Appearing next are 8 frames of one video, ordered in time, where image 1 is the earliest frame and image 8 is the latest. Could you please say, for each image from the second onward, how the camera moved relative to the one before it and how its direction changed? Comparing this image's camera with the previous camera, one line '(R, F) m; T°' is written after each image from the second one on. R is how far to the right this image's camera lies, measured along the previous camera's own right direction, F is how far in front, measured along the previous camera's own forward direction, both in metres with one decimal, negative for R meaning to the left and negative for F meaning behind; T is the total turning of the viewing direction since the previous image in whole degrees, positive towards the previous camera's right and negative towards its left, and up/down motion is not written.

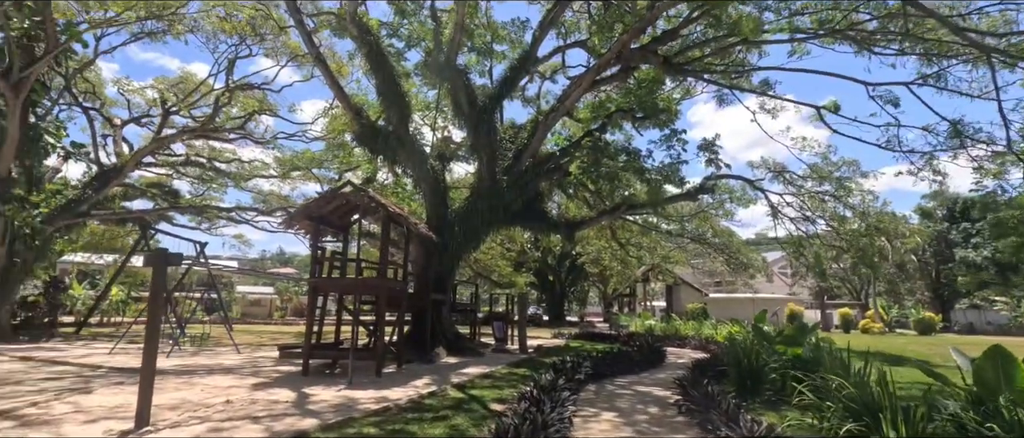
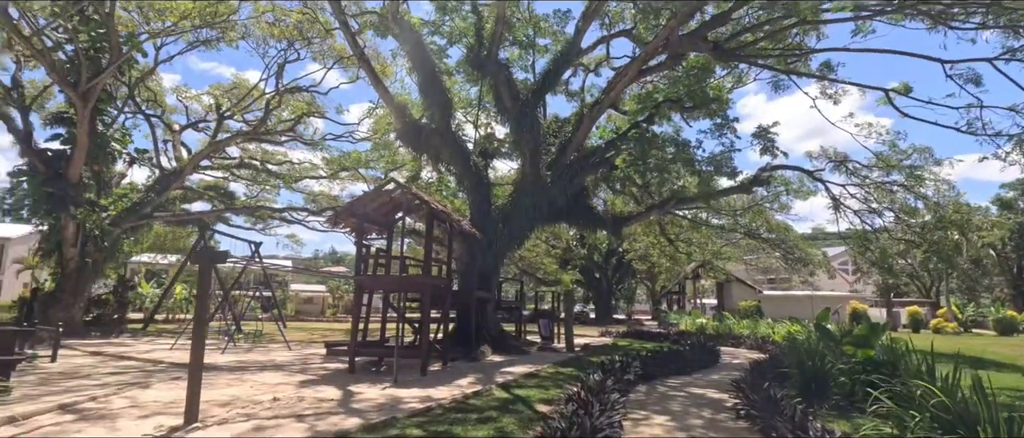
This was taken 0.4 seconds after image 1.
(0.0, +0.3) m; -5°
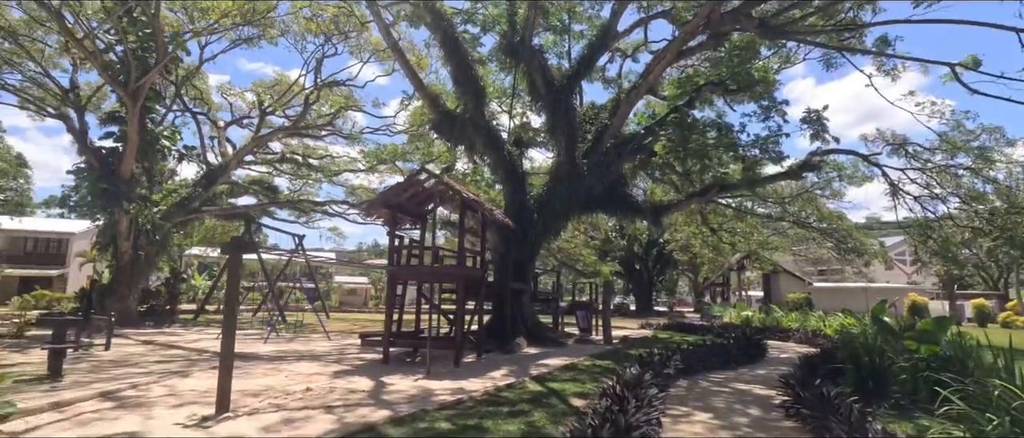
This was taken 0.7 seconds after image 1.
(+0.1, +0.3) m; -4°
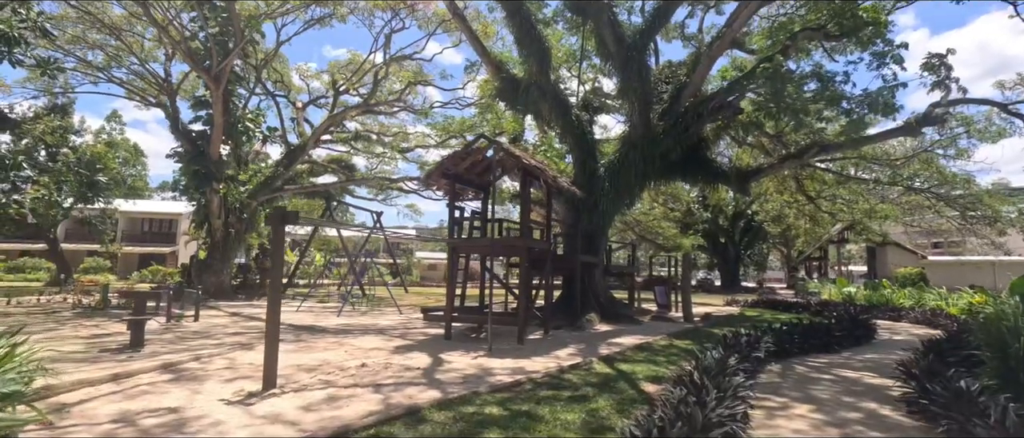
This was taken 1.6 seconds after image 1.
(+0.2, +0.7) m; -8°
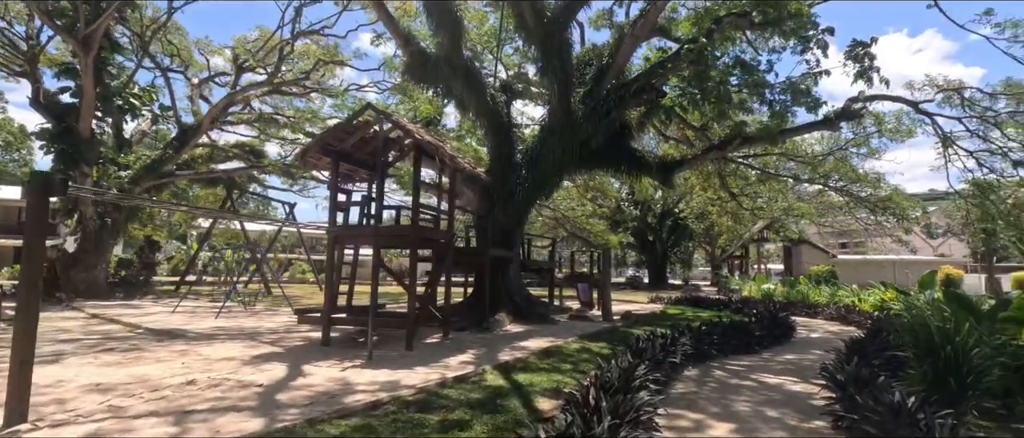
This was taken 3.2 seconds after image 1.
(+0.7, +1.1) m; +7°
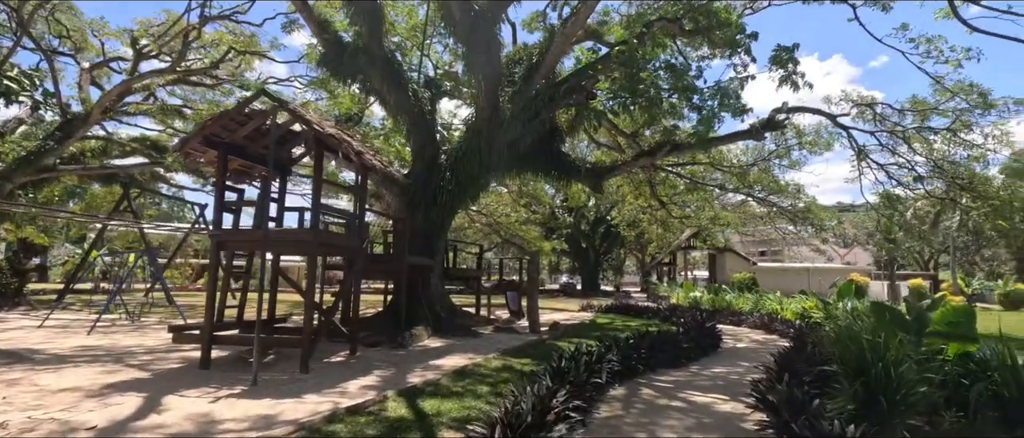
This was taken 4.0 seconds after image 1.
(+0.3, +0.7) m; +7°
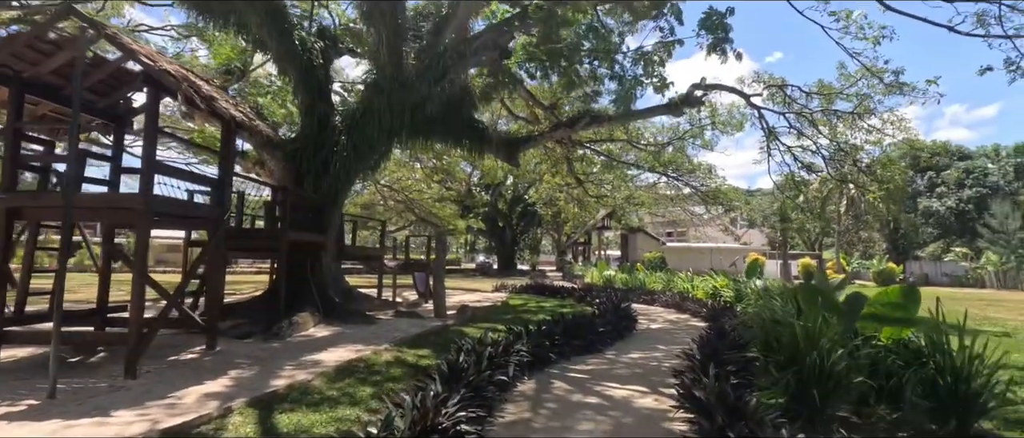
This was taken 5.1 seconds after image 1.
(+0.3, +1.0) m; +9°
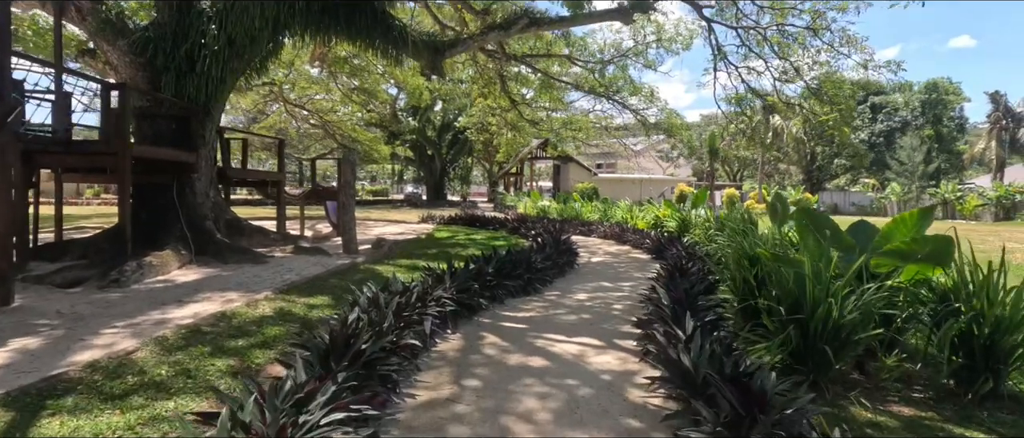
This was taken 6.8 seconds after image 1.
(+0.1, +1.4) m; +7°
